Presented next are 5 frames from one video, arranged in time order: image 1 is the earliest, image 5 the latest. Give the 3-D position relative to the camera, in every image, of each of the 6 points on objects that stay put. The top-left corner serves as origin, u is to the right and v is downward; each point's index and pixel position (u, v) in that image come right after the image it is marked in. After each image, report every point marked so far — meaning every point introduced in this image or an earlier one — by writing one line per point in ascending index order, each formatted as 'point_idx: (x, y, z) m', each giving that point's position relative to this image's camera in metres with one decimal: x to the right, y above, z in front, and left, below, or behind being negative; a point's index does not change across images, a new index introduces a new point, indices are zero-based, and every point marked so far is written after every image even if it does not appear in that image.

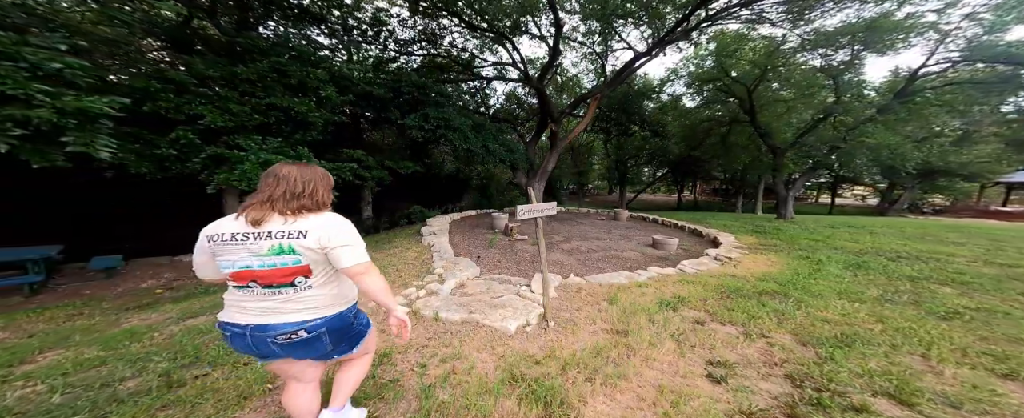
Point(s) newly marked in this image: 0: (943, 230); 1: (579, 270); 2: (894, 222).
0: (+10.8, -0.6, +7.4) m
1: (+1.1, -1.0, +4.8) m
2: (+11.5, -0.4, +8.8) m
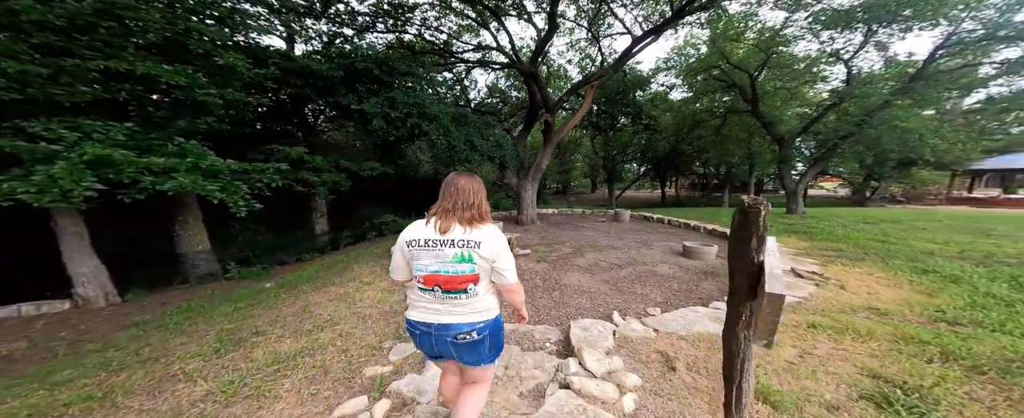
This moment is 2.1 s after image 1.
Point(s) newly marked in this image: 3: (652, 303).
0: (+10.6, -0.3, +6.8) m
1: (+1.2, -1.1, +3.4) m
2: (+11.2, -0.2, +8.2) m
3: (+1.6, -1.1, +3.4) m
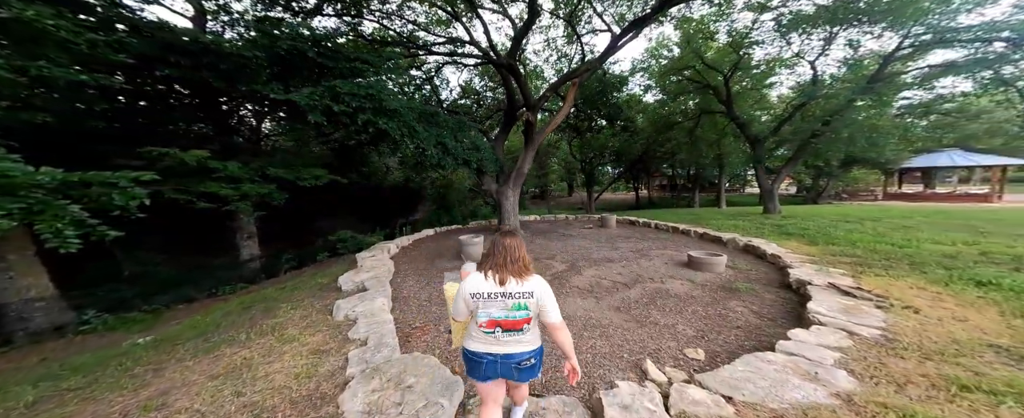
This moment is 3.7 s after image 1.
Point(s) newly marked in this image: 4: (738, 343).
0: (+10.2, -0.2, +6.9) m
1: (+1.1, -1.2, +2.6) m
2: (+10.6, -0.1, +8.3) m
3: (+1.5, -1.1, +2.6) m
4: (+1.9, -1.1, +2.5) m
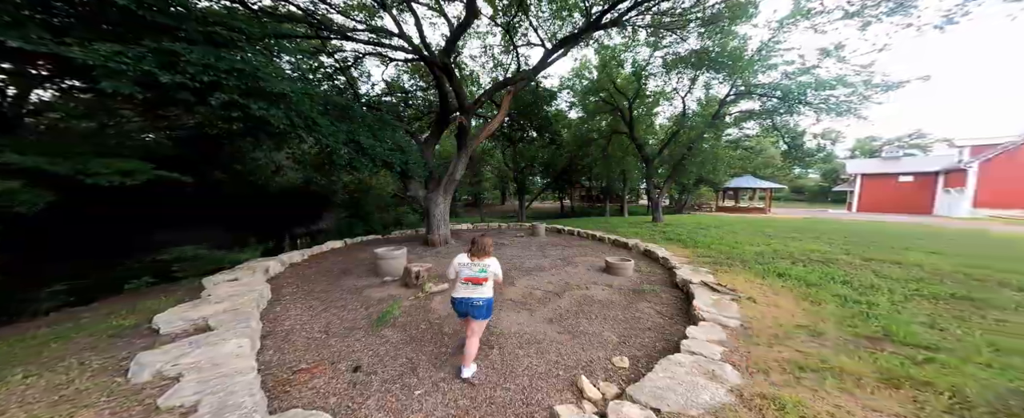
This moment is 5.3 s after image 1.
0: (+8.3, -0.5, +9.0) m
1: (+0.5, -1.3, +2.6) m
2: (+8.4, -0.4, +10.5) m
3: (+0.9, -1.3, +2.7) m
4: (+1.3, -1.2, +2.7) m
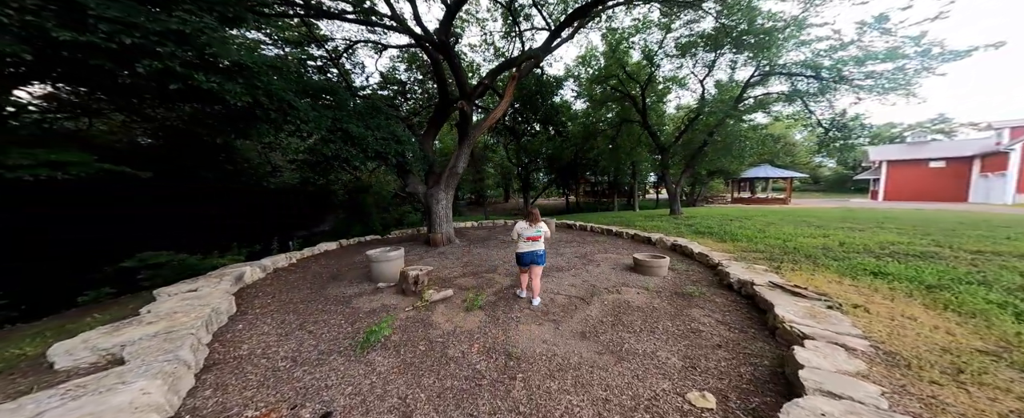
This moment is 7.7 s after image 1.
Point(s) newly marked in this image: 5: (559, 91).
0: (+8.5, -0.2, +8.2) m
1: (+0.8, -1.1, +1.9) m
2: (+8.6, -0.2, +9.8) m
3: (+1.1, -1.1, +2.0) m
4: (+1.5, -1.1, +2.0) m
5: (+1.9, +4.6, +11.4) m
